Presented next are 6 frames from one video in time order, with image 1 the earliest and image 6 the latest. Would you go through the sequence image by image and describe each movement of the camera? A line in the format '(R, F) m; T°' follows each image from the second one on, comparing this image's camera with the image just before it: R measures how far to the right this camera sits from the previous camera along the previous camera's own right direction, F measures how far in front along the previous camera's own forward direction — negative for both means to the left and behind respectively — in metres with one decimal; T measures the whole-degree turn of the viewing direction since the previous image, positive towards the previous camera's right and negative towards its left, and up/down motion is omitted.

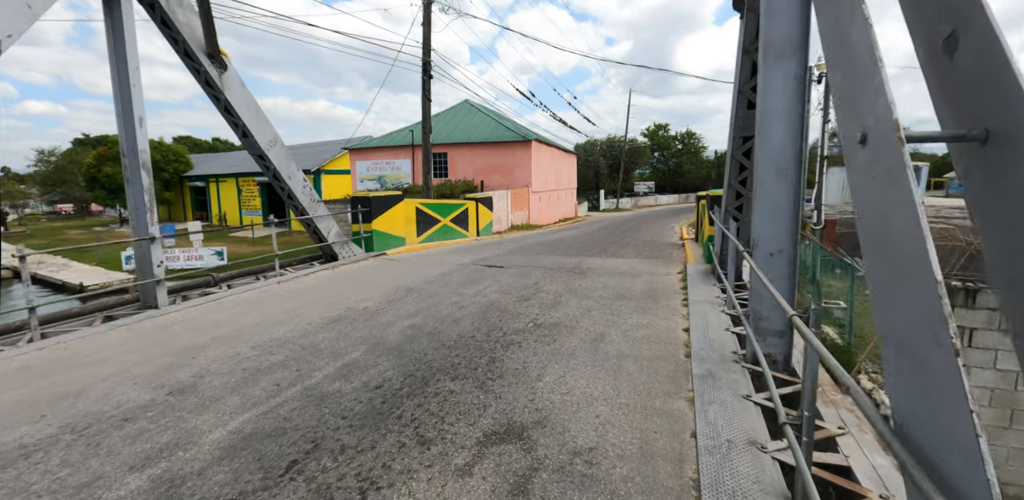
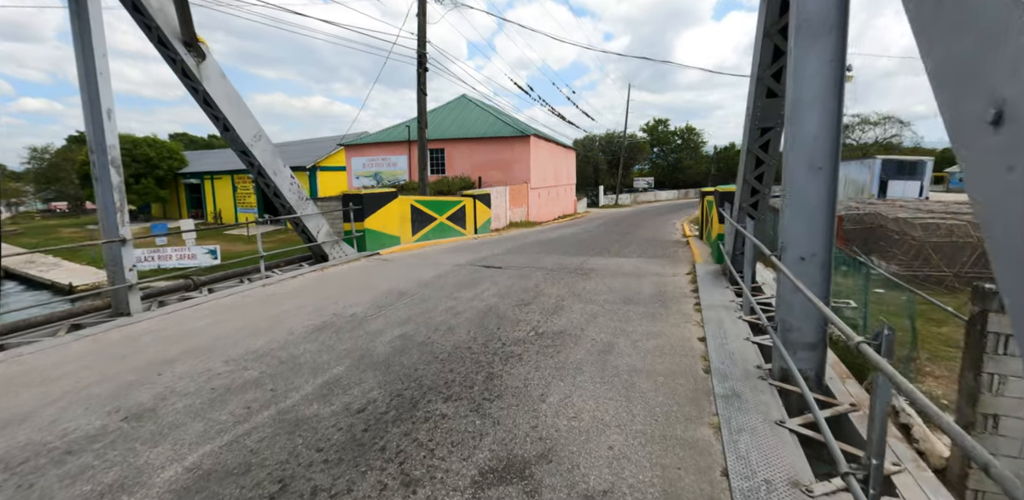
(0.0, +0.4) m; 0°
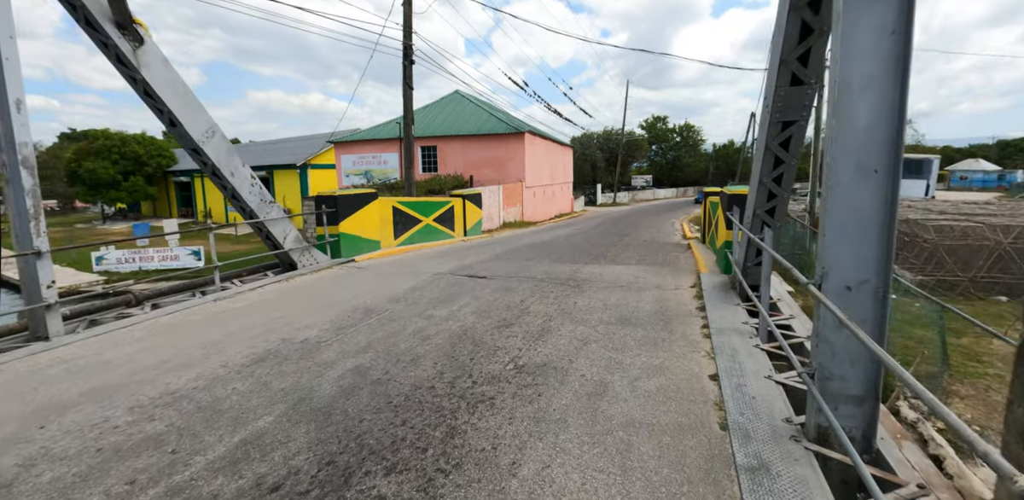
(+0.2, +0.8) m; 0°
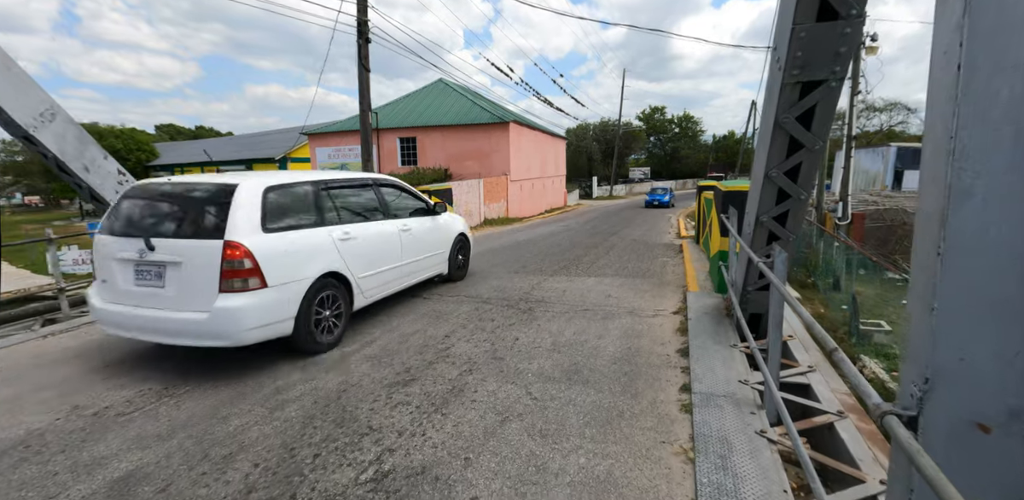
(+0.8, +1.5) m; 0°
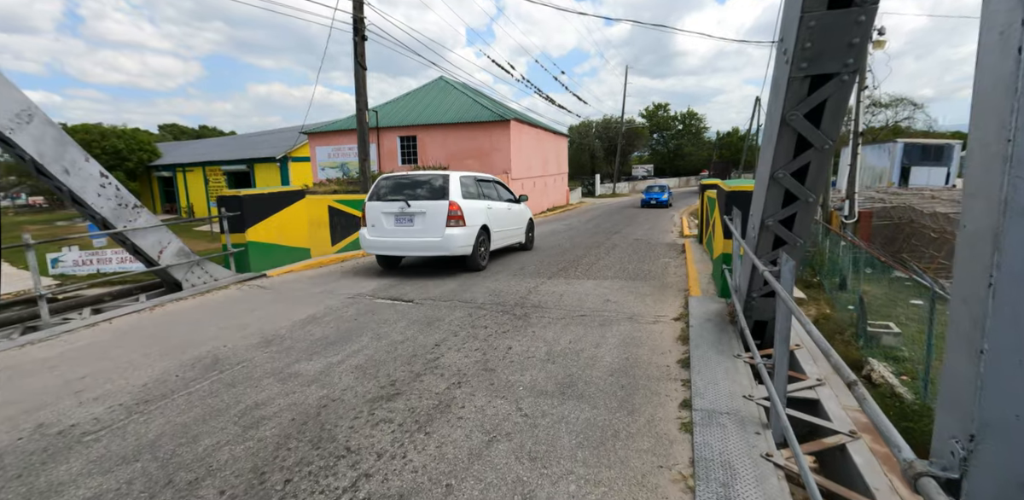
(+0.1, +0.2) m; 0°
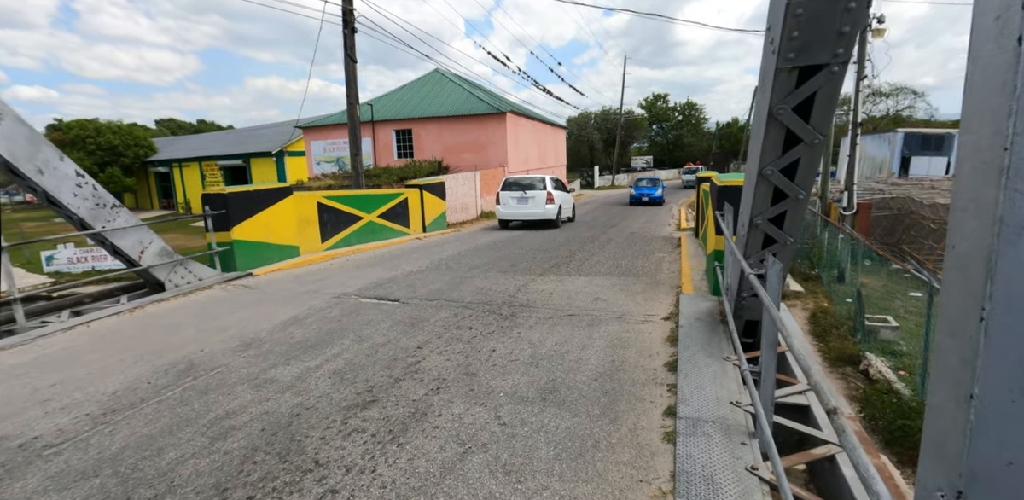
(+0.2, +0.1) m; 0°
